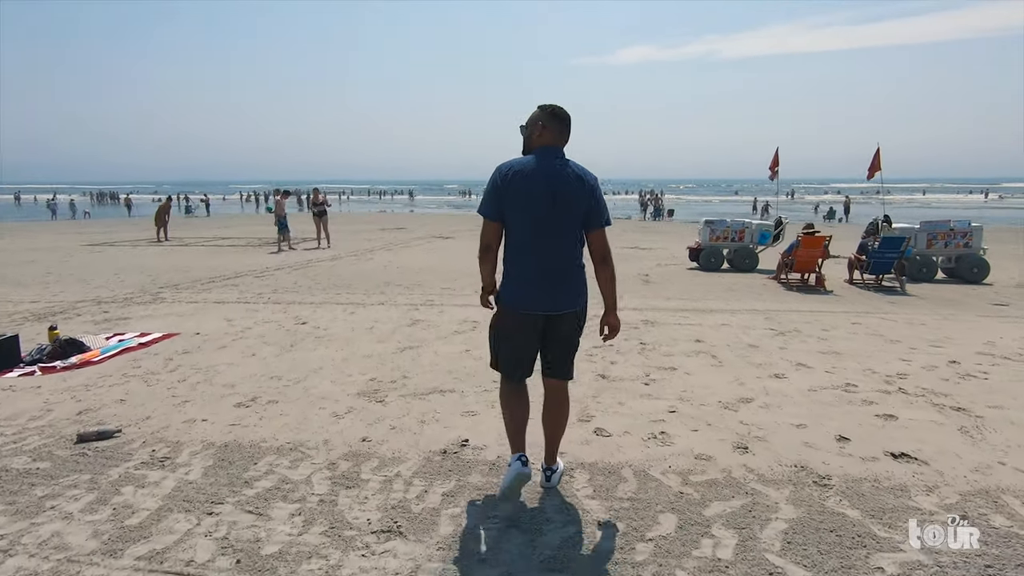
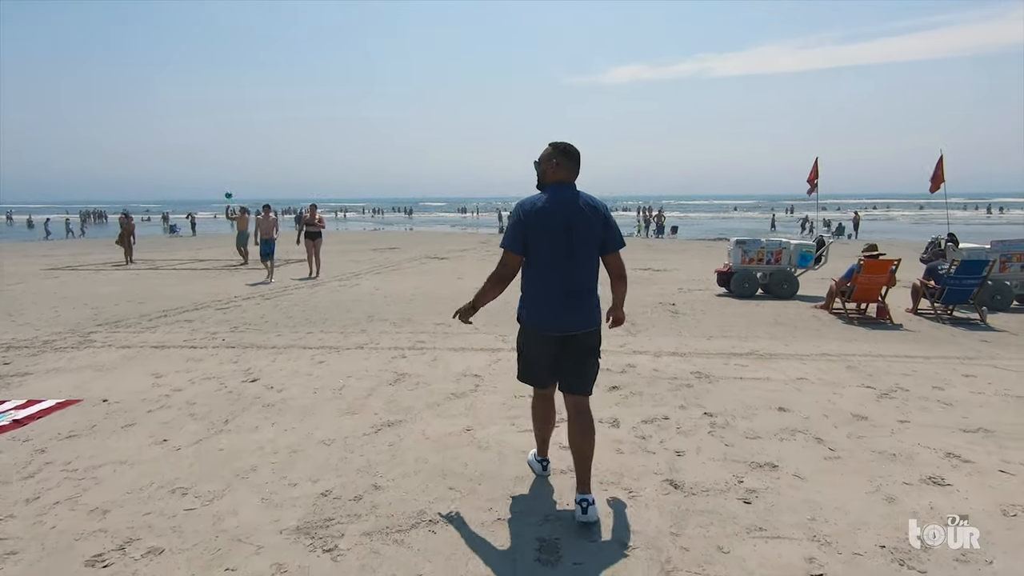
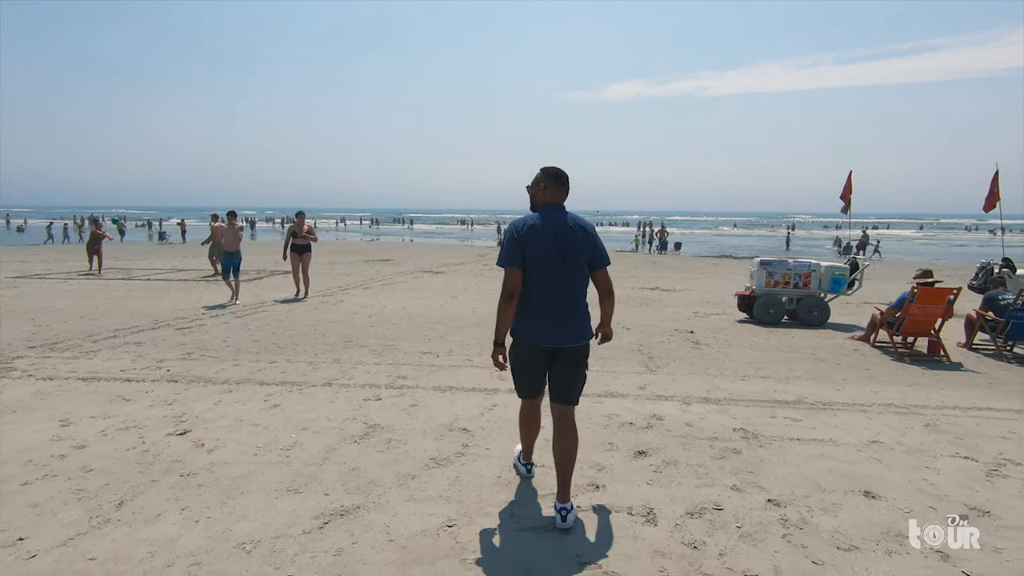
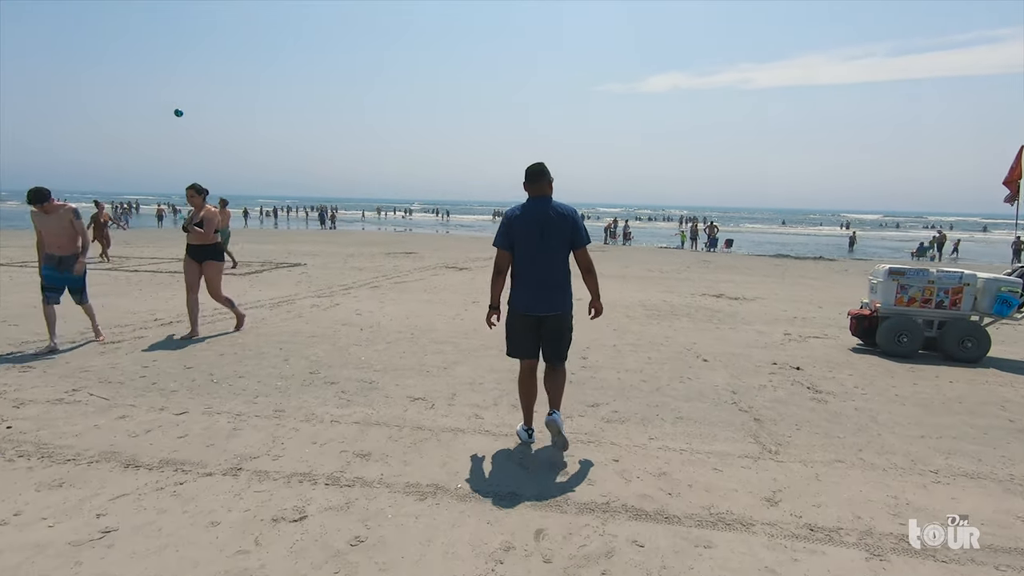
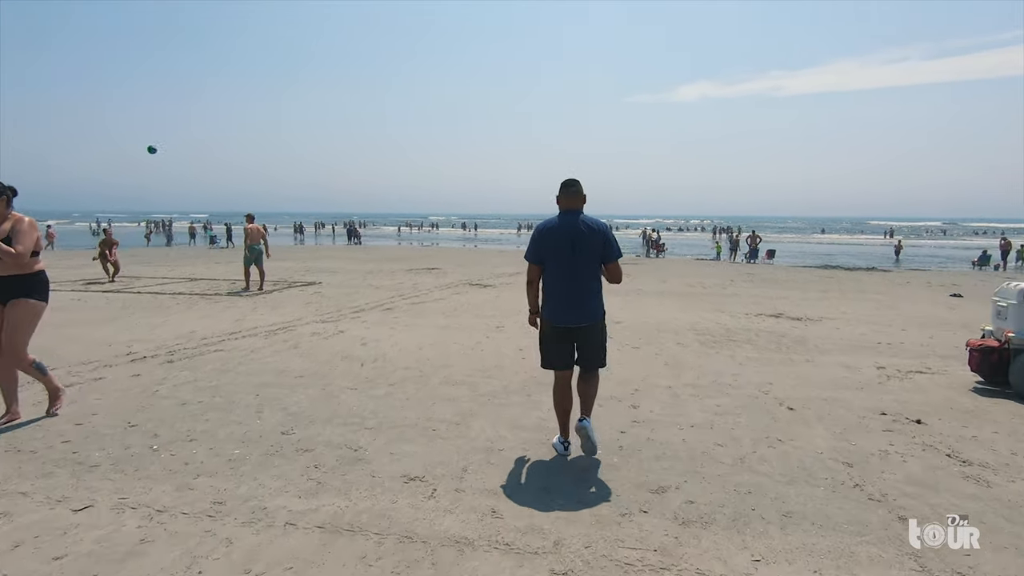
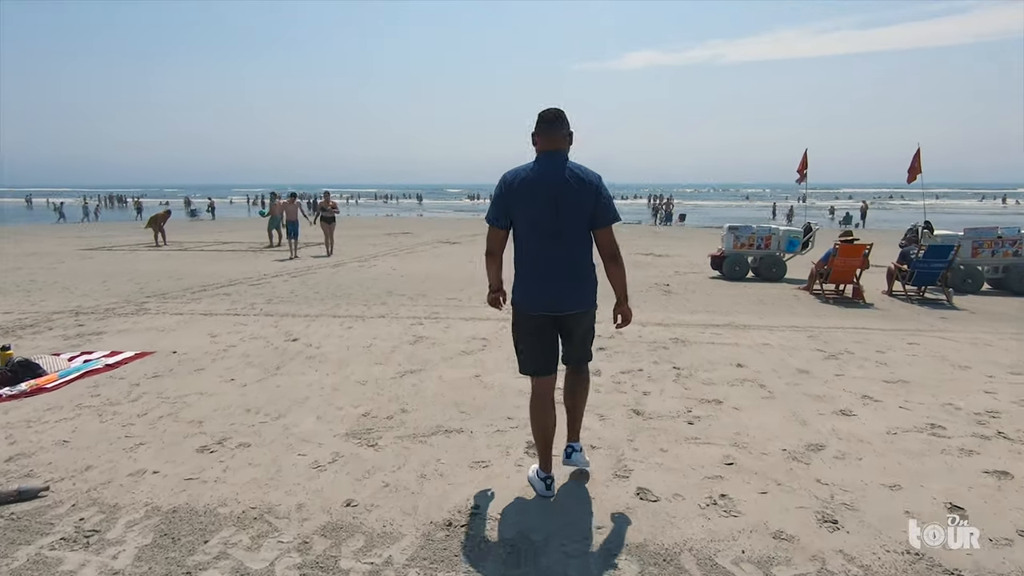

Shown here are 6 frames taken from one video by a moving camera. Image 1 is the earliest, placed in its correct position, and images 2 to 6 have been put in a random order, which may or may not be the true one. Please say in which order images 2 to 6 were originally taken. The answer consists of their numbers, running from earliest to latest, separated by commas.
6, 2, 3, 4, 5
